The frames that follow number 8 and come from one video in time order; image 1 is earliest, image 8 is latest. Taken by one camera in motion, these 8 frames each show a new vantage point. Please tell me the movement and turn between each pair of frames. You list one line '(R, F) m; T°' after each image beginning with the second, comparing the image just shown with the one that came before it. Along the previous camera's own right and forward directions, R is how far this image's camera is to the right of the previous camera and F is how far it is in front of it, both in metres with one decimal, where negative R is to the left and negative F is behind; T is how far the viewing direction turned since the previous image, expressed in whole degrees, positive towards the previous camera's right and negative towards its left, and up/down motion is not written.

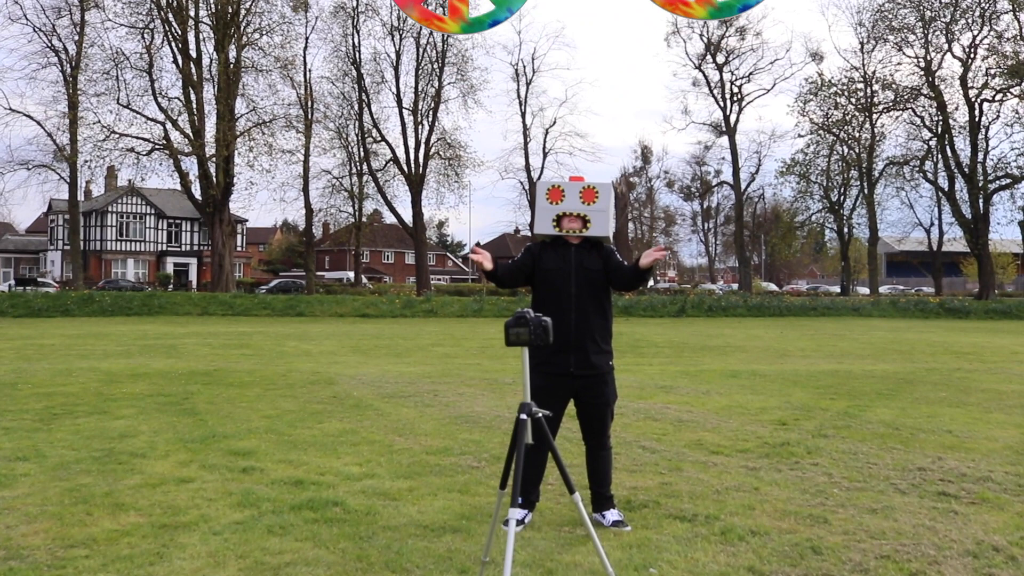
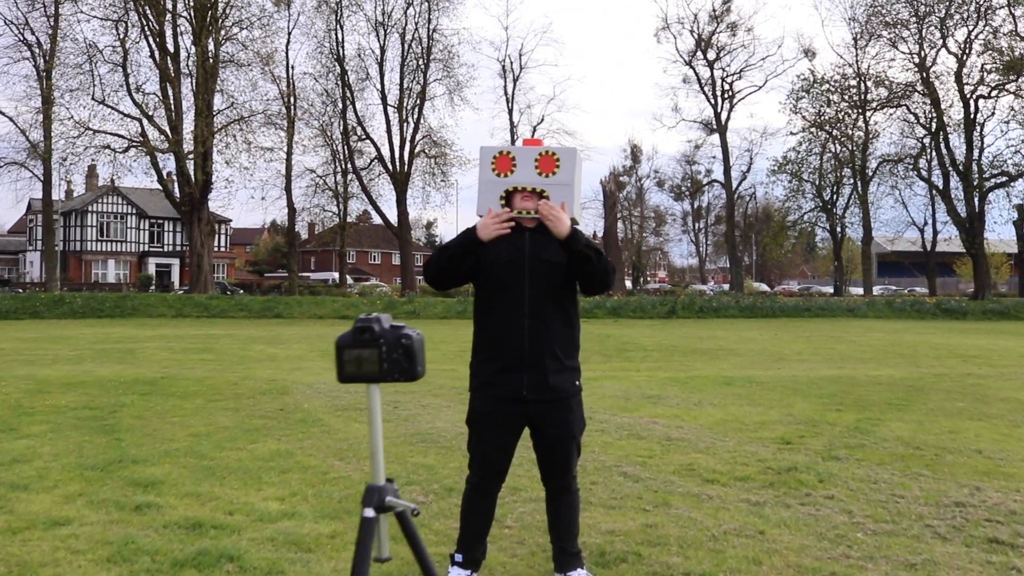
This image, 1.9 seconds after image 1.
(+0.2, +1.3) m; +1°
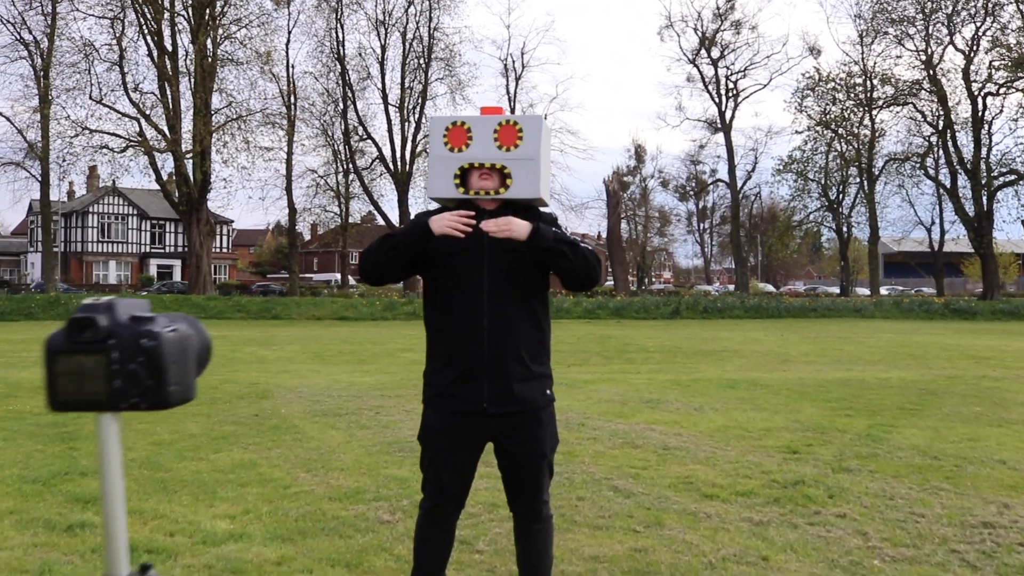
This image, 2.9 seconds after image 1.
(+0.2, +0.6) m; 0°
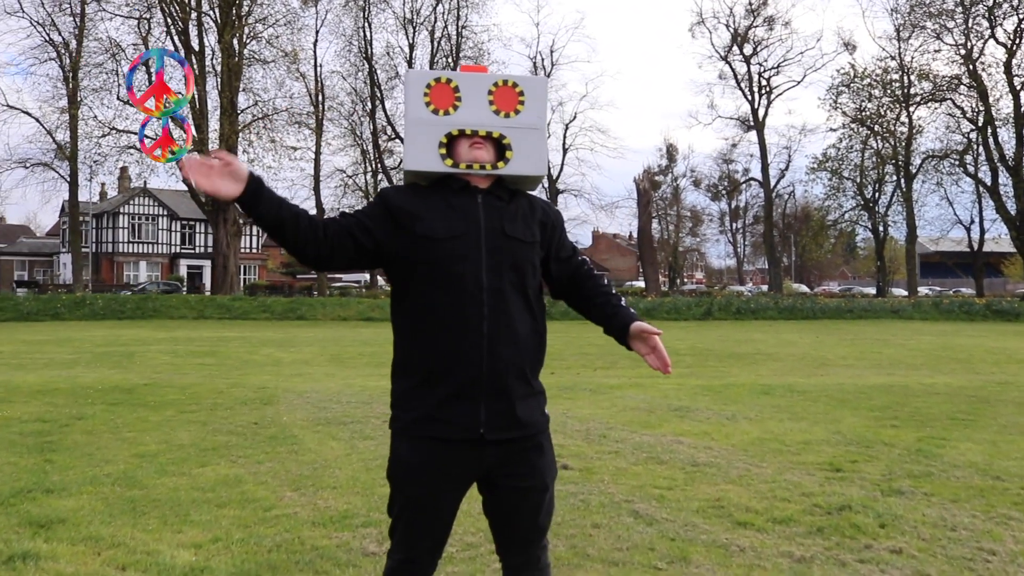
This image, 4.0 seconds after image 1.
(+0.1, +0.7) m; -2°
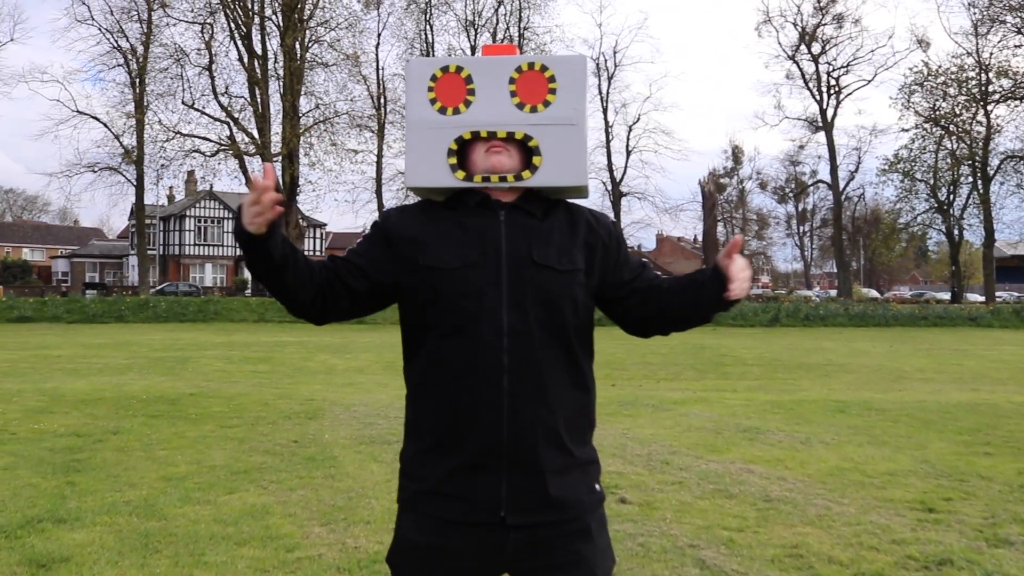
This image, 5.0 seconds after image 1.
(+0.1, +0.6) m; -4°
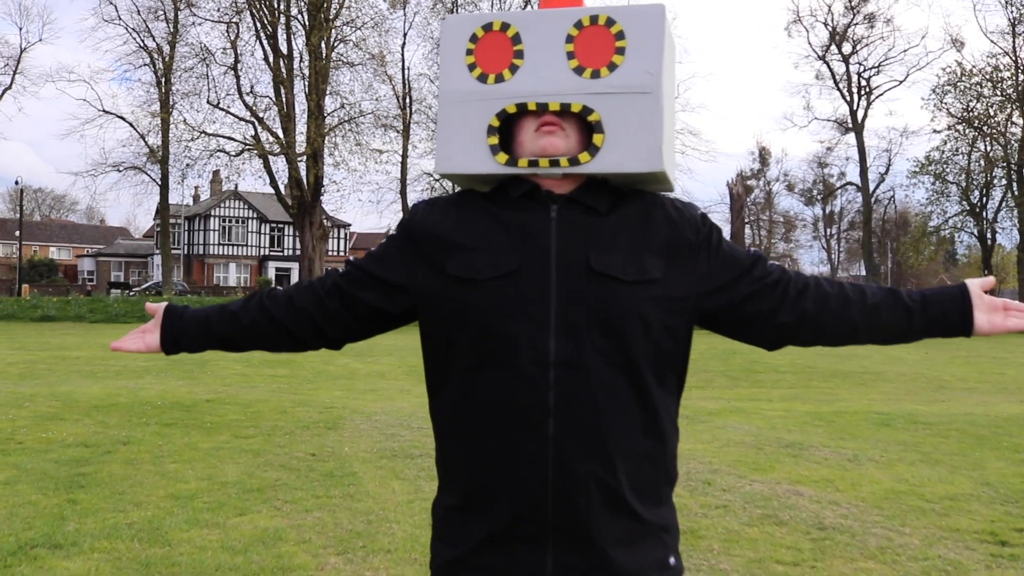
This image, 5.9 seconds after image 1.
(-0.1, +0.5) m; -1°
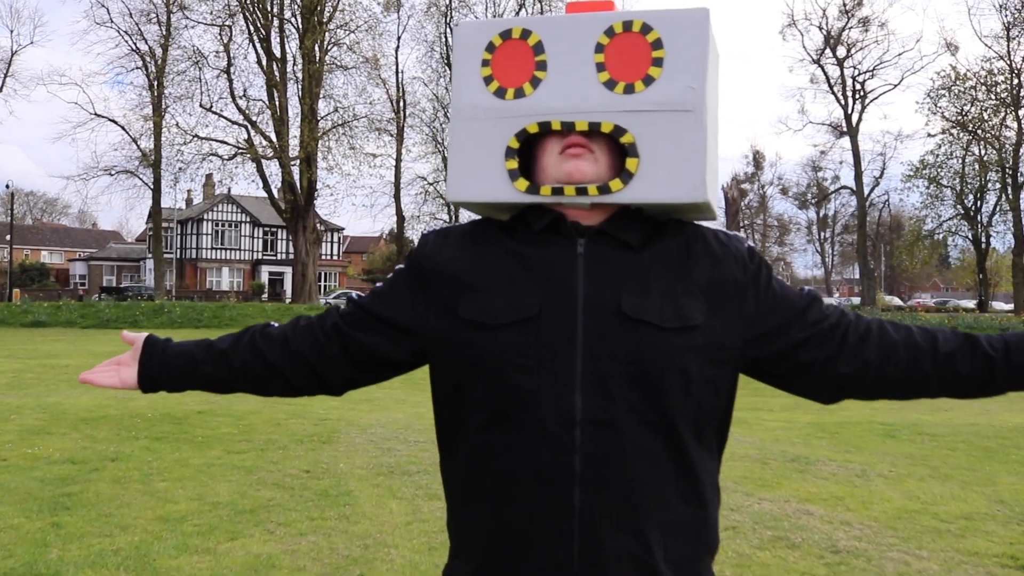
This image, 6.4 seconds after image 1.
(-0.1, +0.2) m; 0°
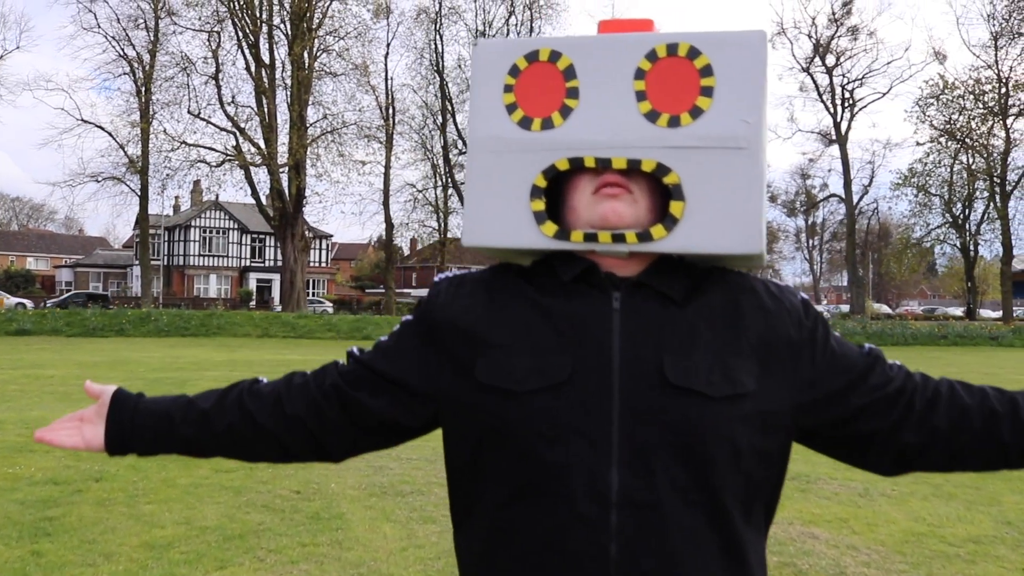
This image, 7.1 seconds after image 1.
(-0.1, +0.2) m; +1°
